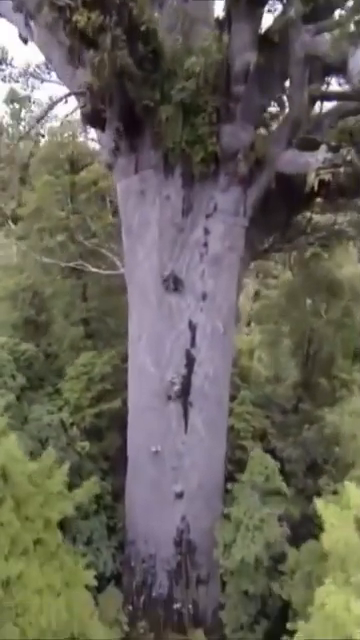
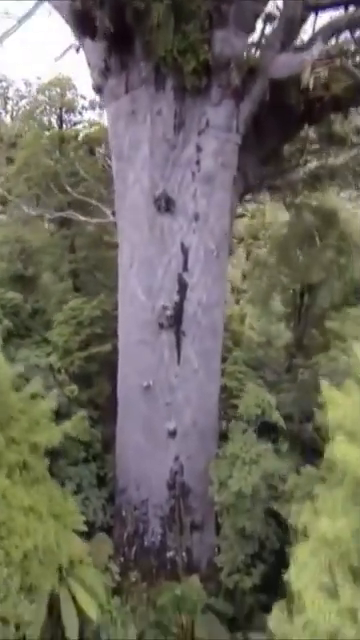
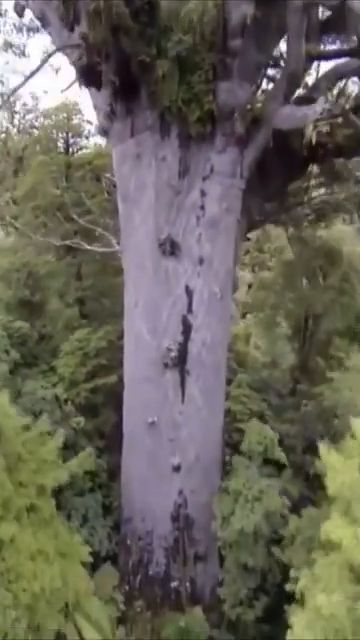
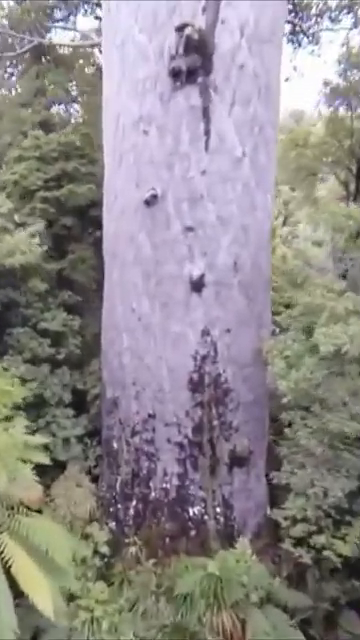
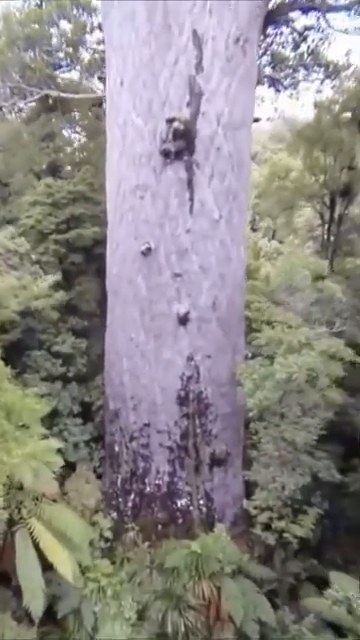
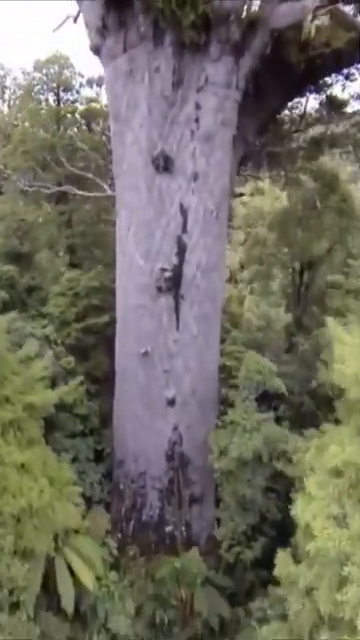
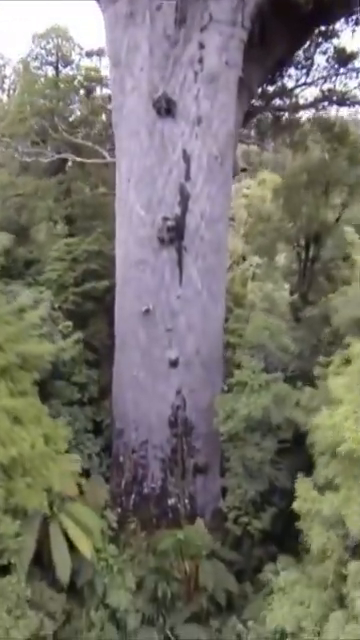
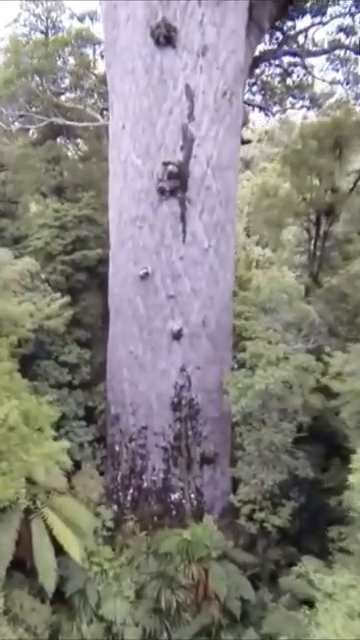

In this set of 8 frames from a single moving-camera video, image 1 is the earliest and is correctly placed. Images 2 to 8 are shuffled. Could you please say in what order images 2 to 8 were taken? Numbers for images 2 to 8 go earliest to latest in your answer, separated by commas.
3, 2, 6, 7, 8, 5, 4
